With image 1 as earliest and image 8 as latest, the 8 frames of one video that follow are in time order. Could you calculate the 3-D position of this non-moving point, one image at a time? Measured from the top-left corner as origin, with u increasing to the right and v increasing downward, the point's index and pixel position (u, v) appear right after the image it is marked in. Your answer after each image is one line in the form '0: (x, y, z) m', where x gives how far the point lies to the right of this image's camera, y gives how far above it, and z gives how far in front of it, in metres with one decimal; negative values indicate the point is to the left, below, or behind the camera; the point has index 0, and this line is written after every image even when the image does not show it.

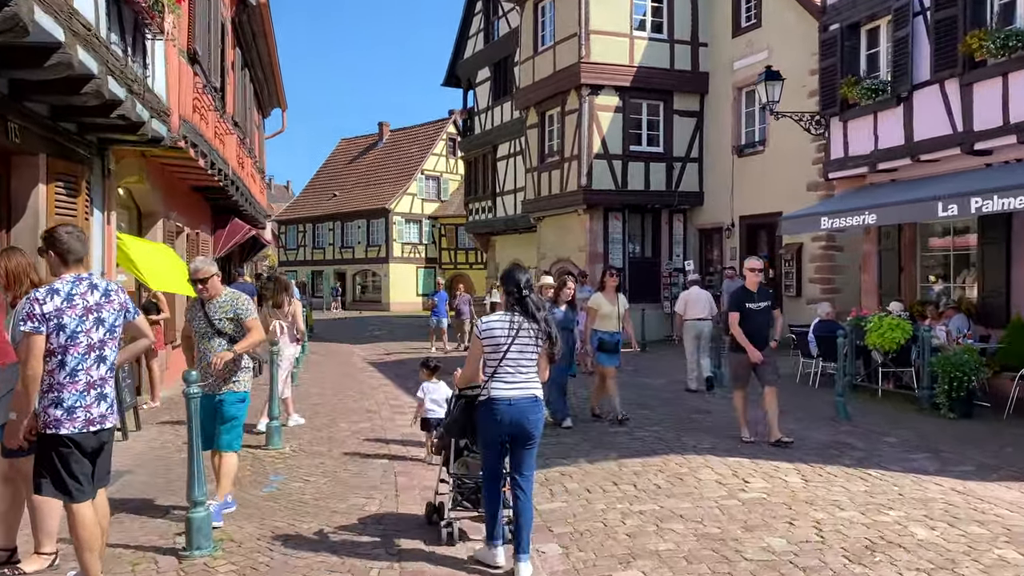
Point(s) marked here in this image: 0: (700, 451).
0: (+1.7, -1.5, +7.5) m
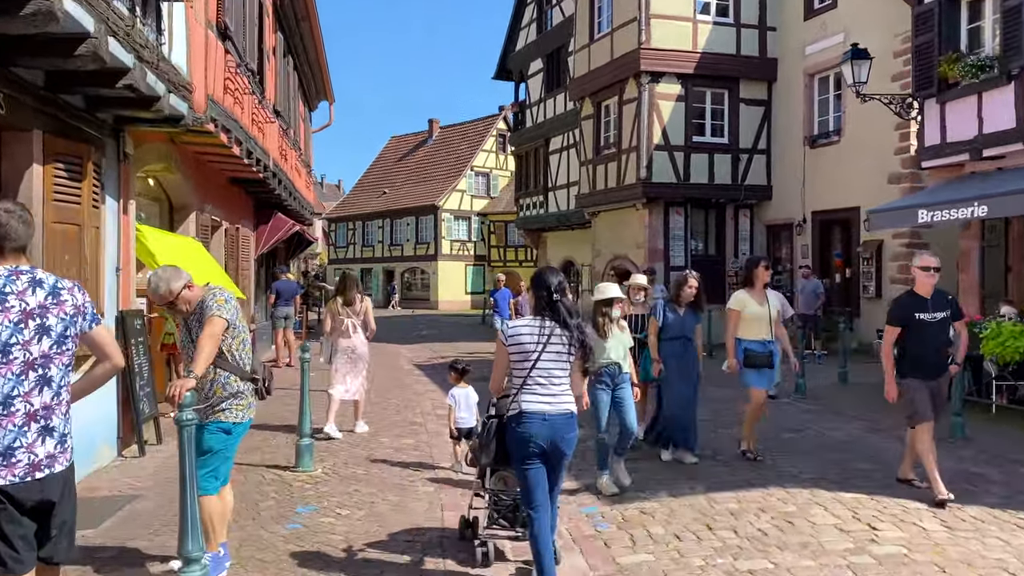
0: (+2.2, -1.5, +6.3) m
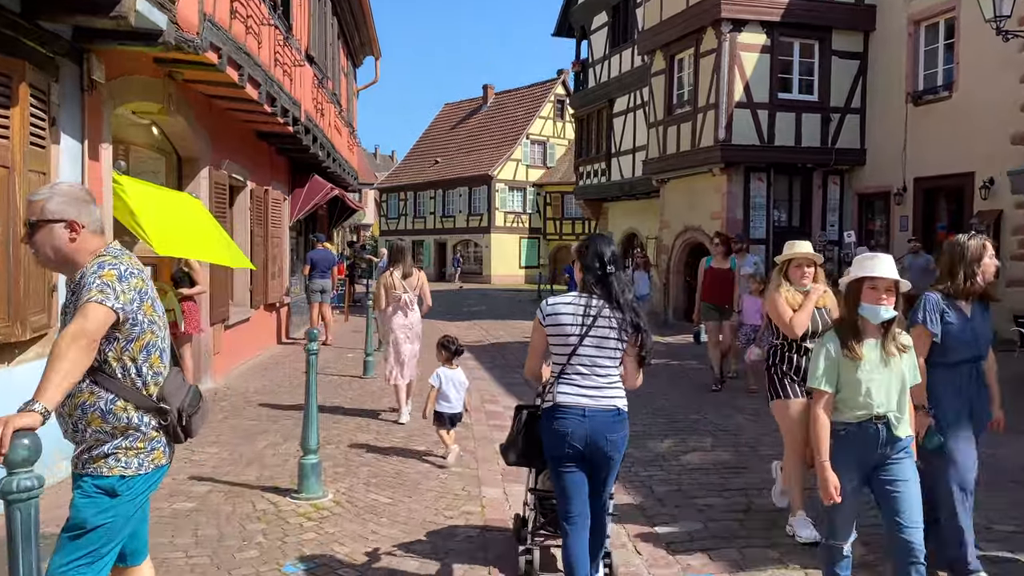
0: (+2.6, -1.3, +4.4) m
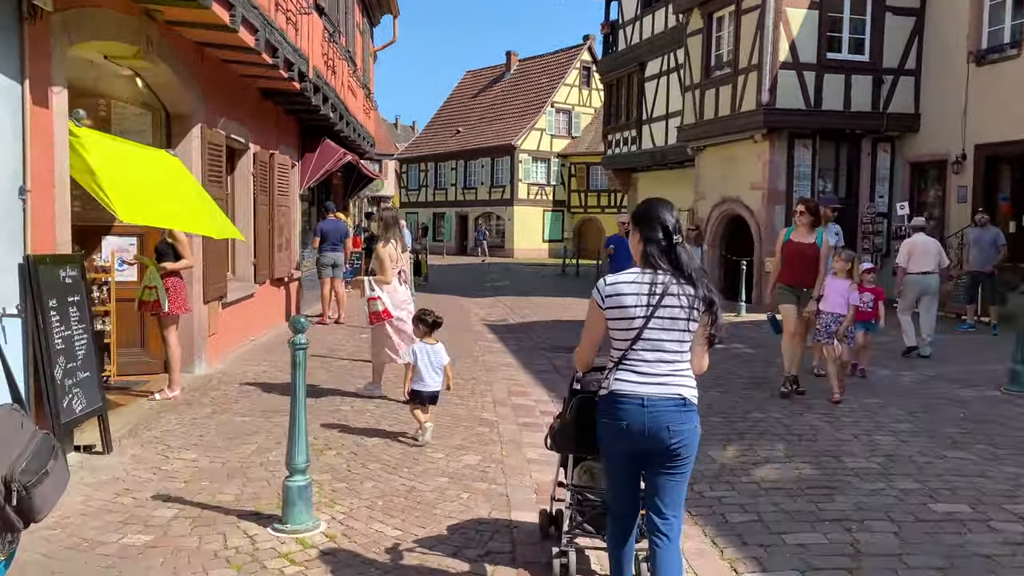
0: (+2.8, -1.3, +3.3) m
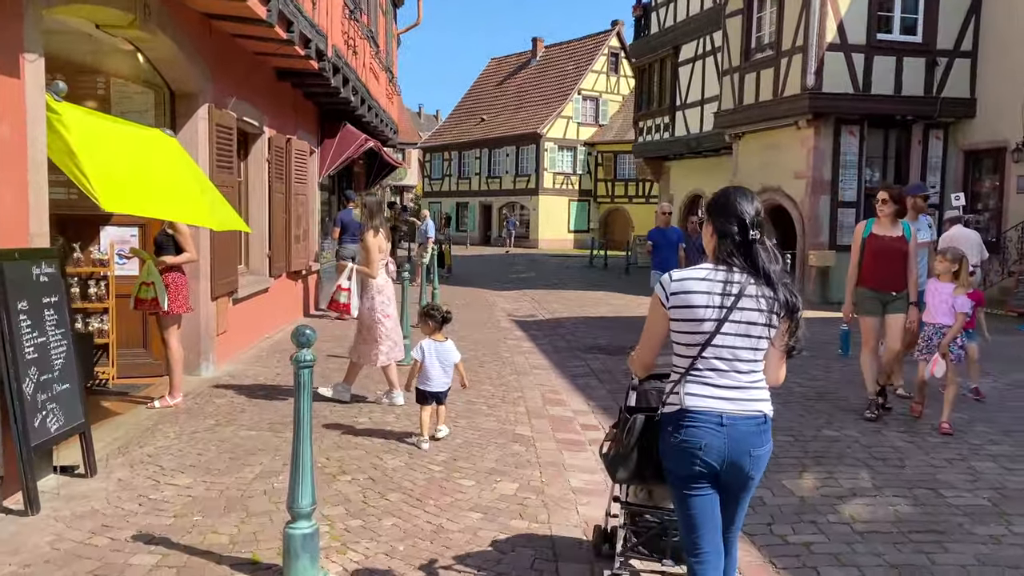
0: (+3.0, -1.3, +2.5) m
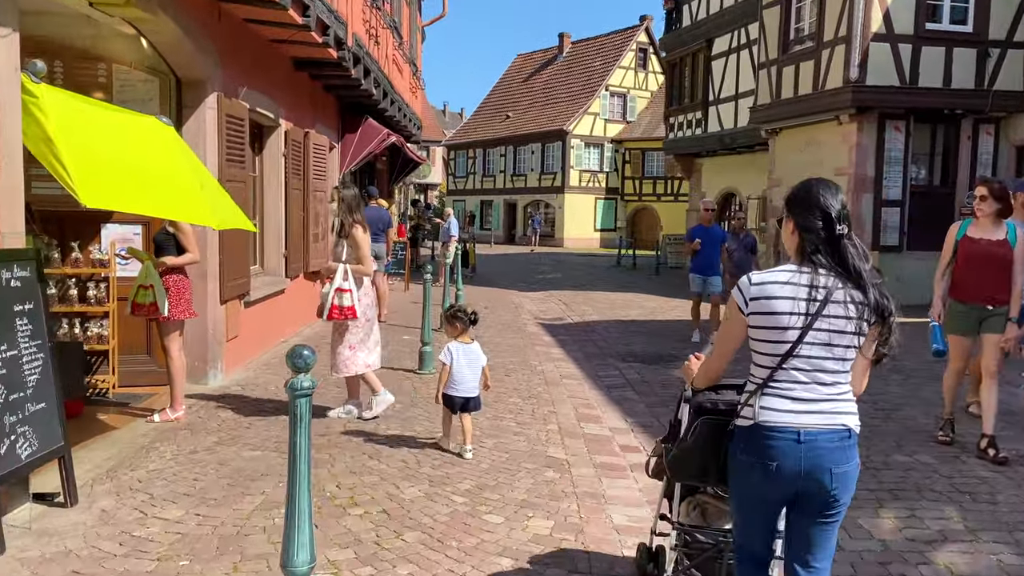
0: (+3.1, -1.4, +1.8) m
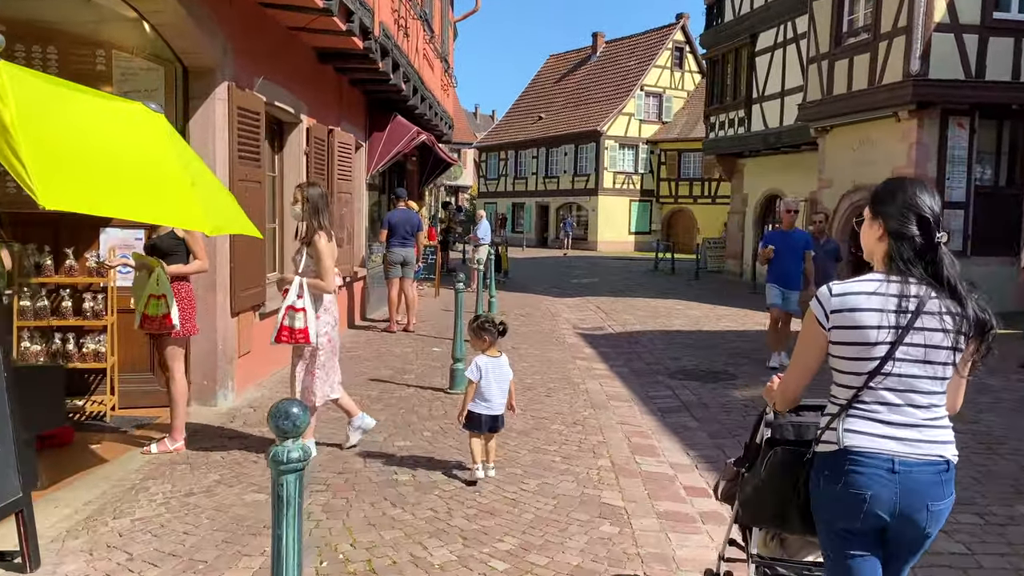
0: (+3.2, -1.5, +0.9) m
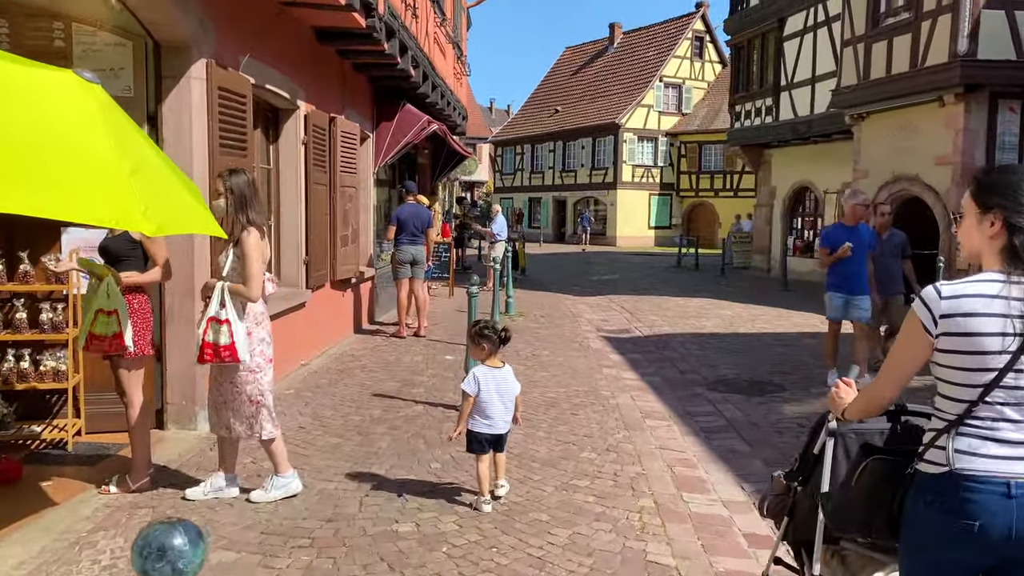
0: (+3.2, -1.5, +0.1) m
